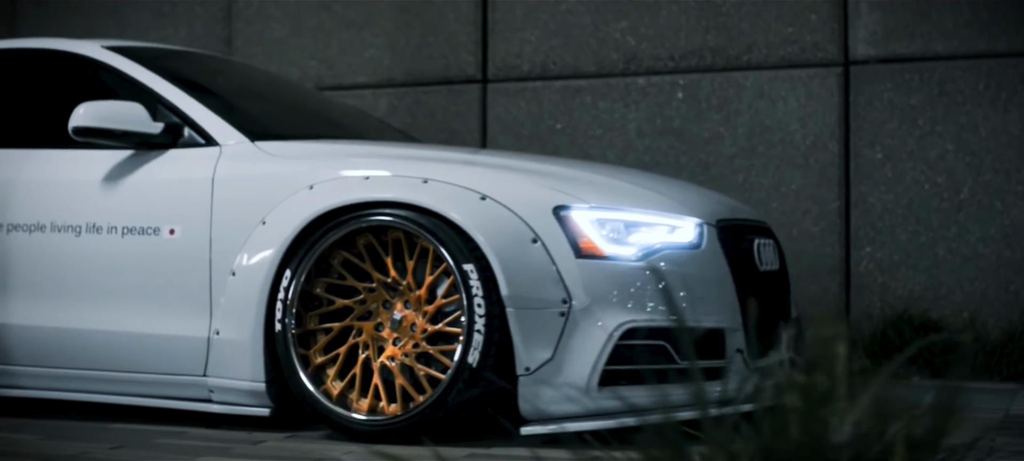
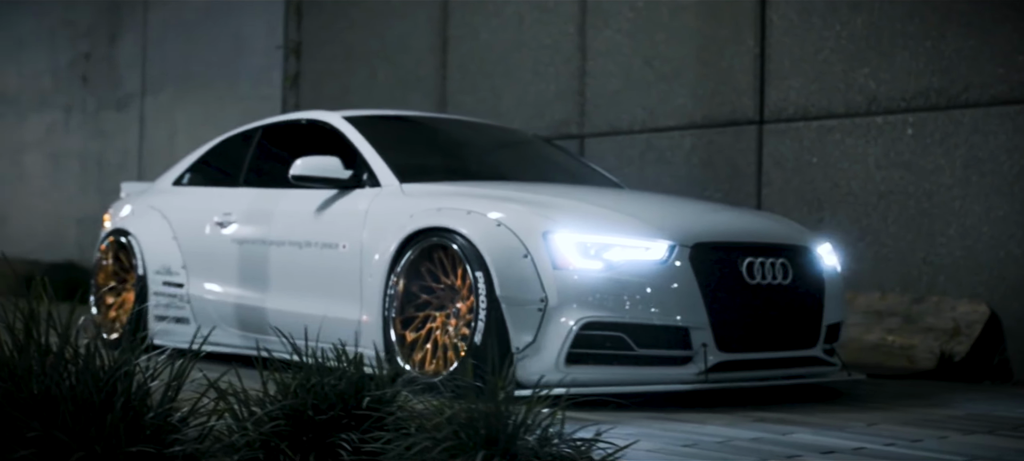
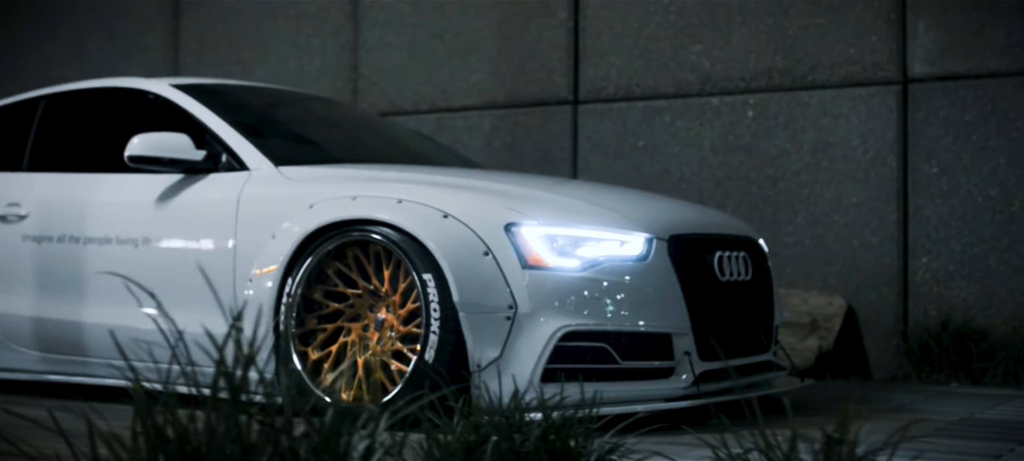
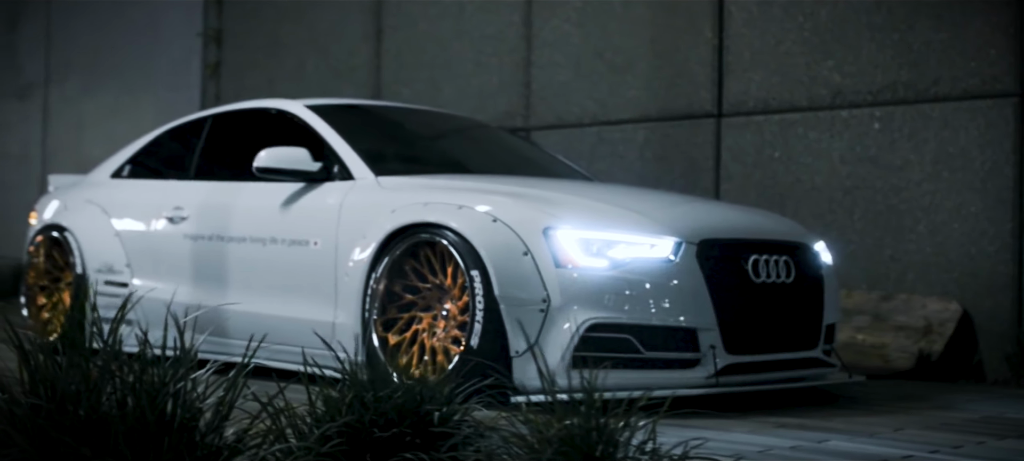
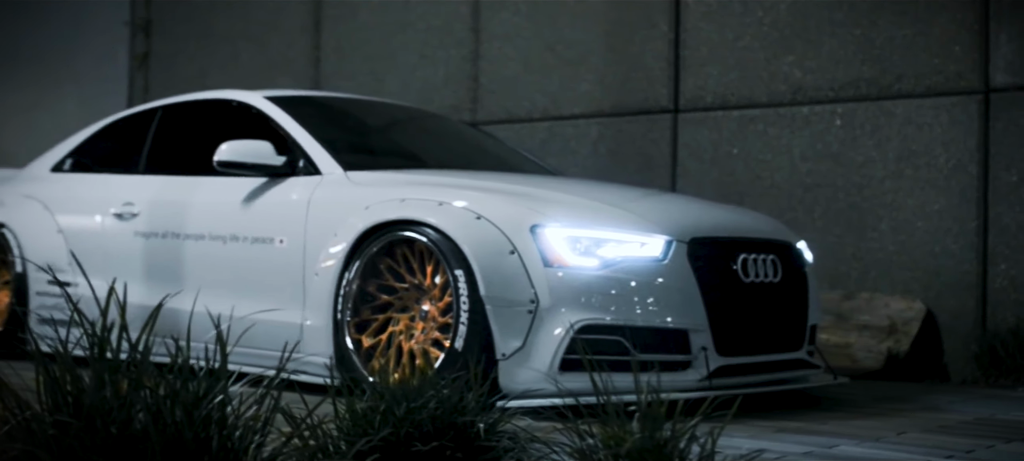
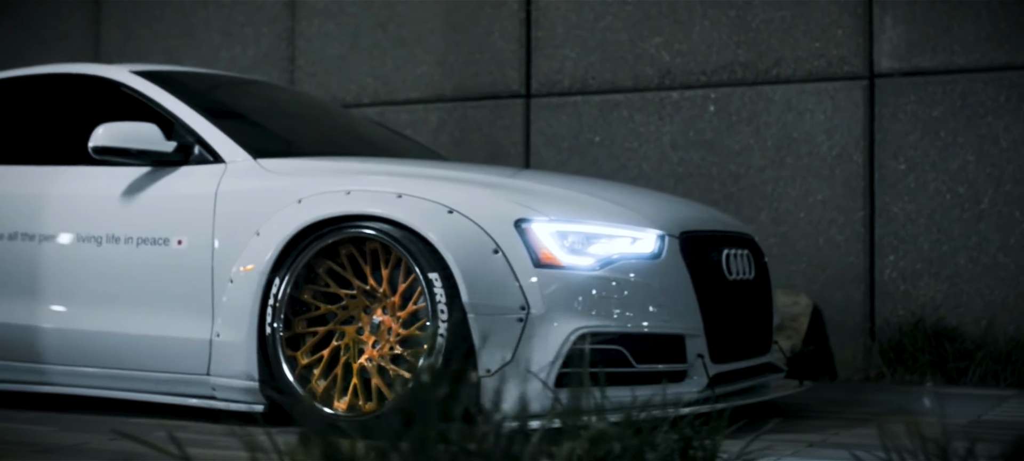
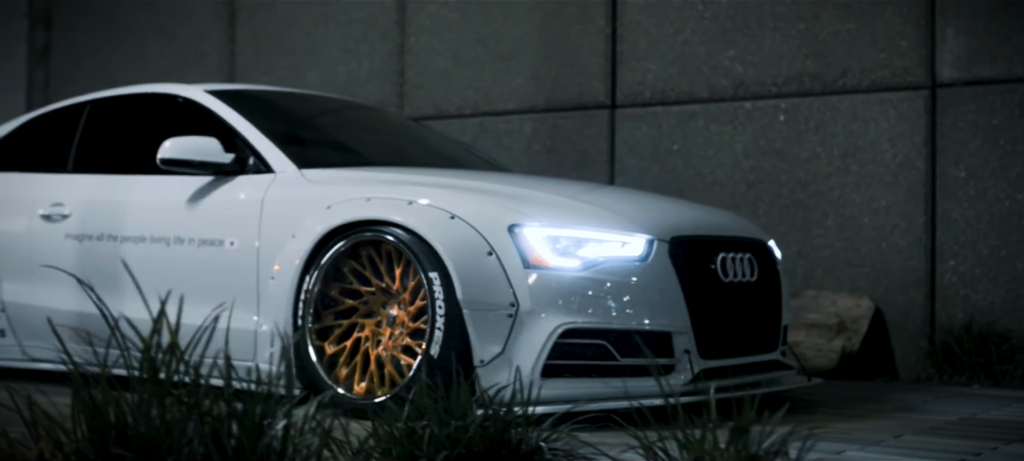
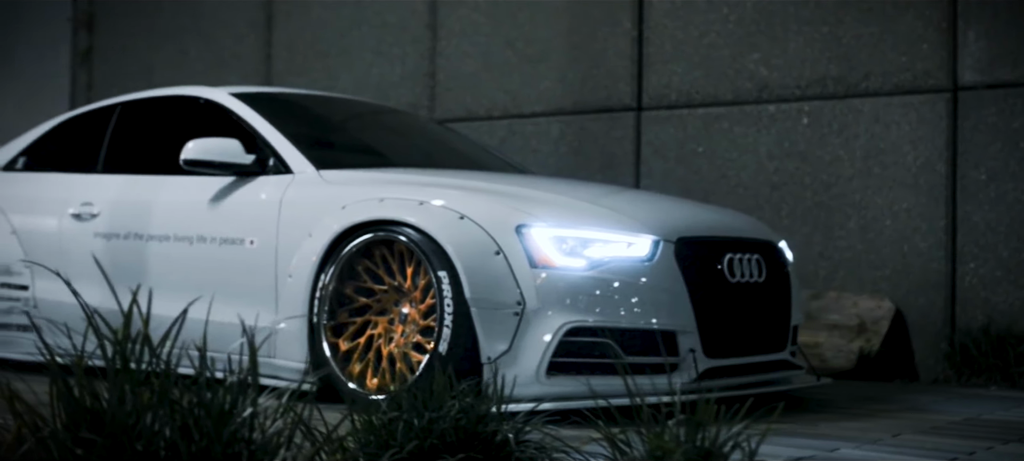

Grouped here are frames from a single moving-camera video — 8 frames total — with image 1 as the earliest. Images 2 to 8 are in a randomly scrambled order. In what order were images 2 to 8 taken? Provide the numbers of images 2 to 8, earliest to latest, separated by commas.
6, 3, 7, 8, 5, 4, 2
